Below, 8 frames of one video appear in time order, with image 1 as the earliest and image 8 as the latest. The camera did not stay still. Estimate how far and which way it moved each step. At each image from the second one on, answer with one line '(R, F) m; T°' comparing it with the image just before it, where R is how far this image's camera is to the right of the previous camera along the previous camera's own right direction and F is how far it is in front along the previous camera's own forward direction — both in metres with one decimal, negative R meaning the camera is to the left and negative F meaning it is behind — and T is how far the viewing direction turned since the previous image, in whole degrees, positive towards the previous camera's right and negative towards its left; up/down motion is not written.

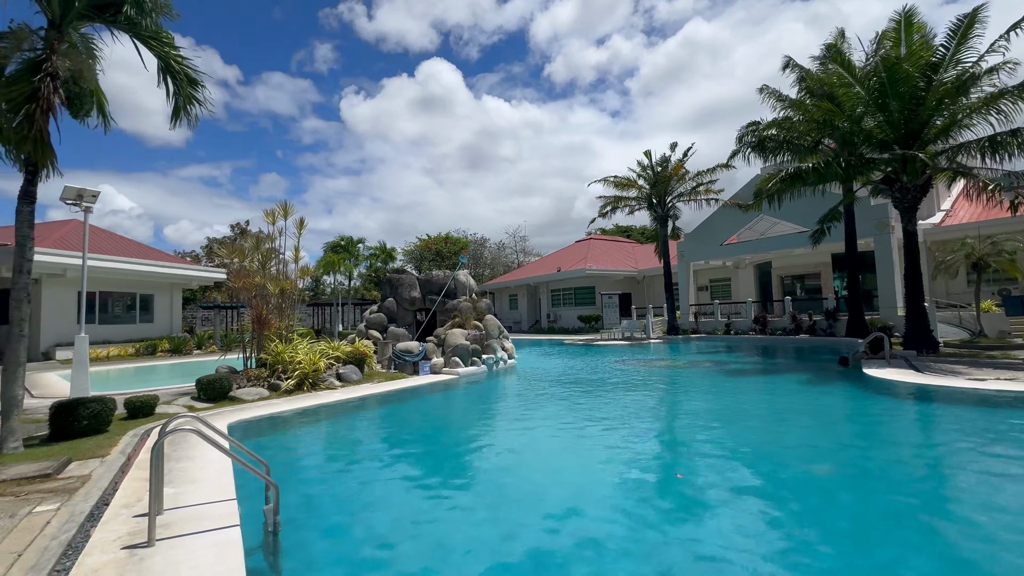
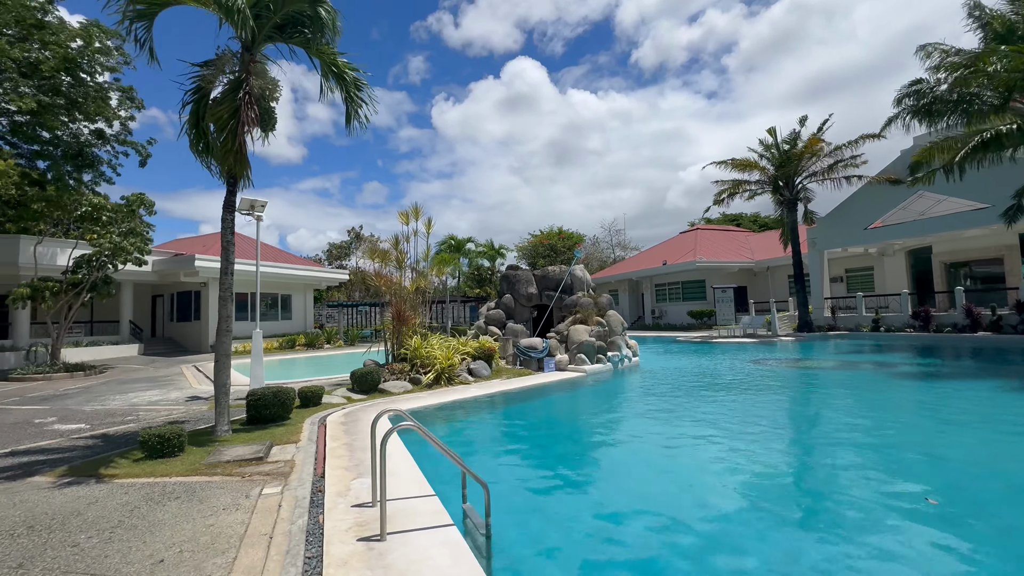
(-1.0, +0.2) m; -11°
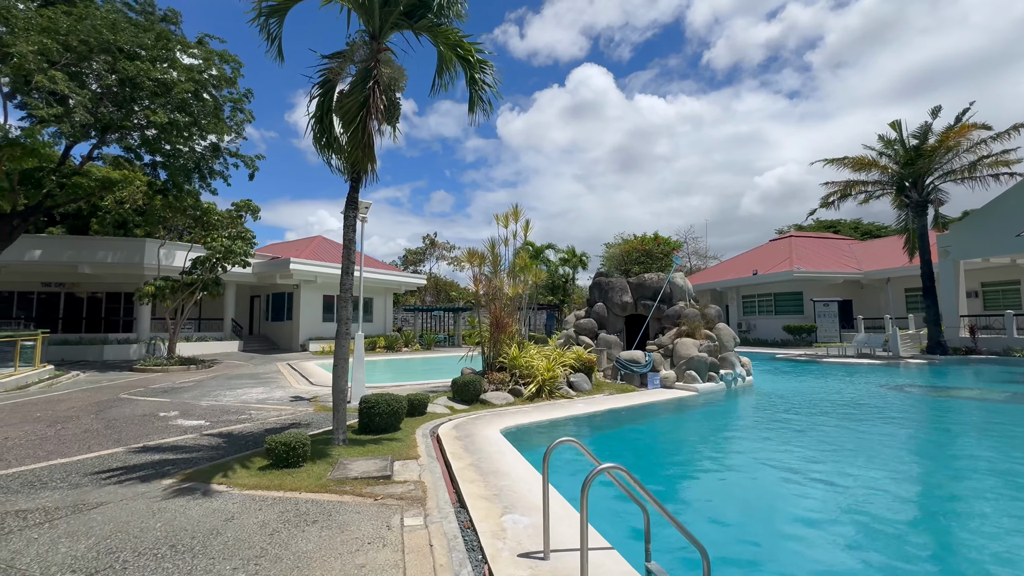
(-1.0, +0.7) m; -8°
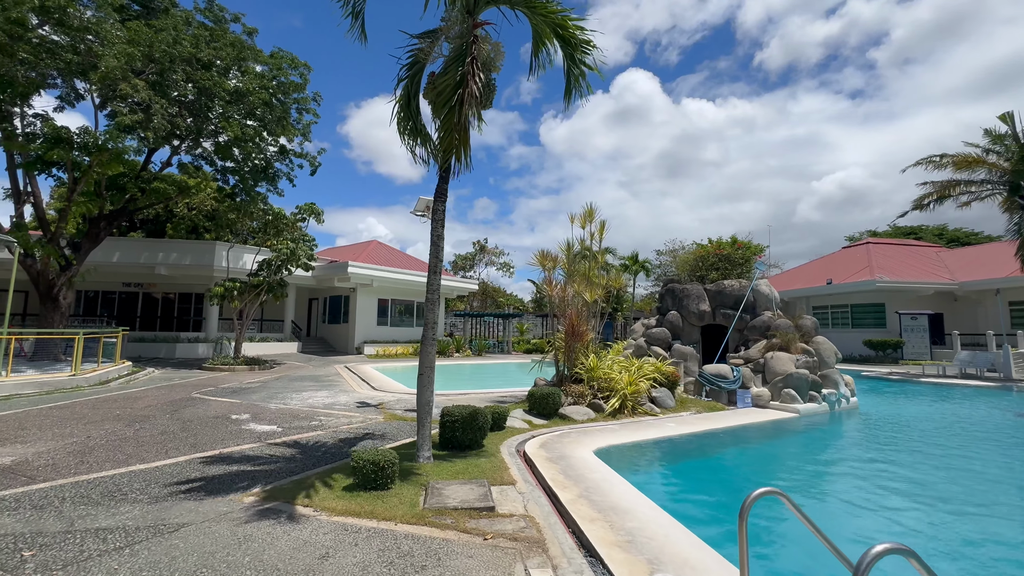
(-0.8, +0.7) m; -5°
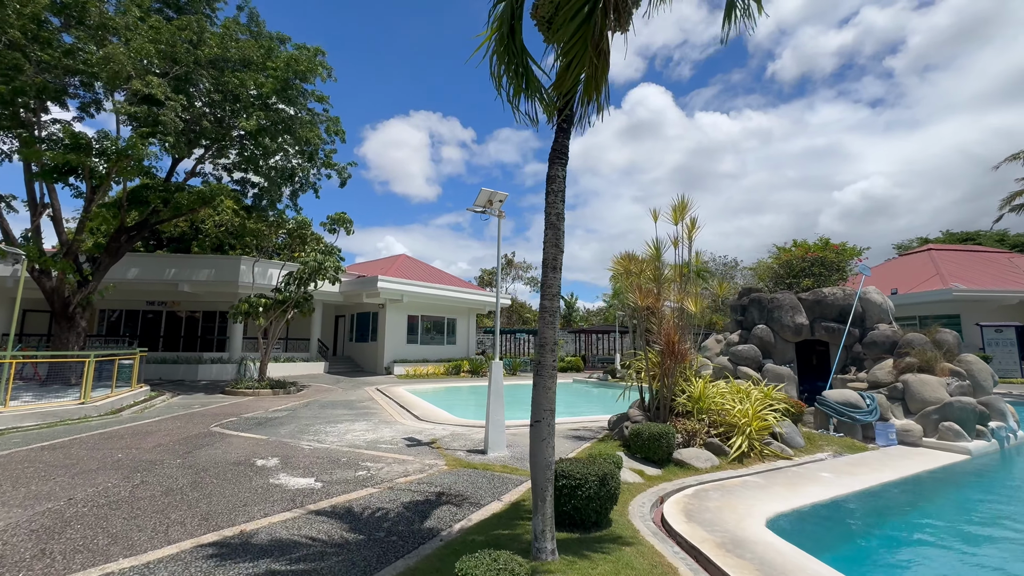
(-1.1, +1.7) m; -2°
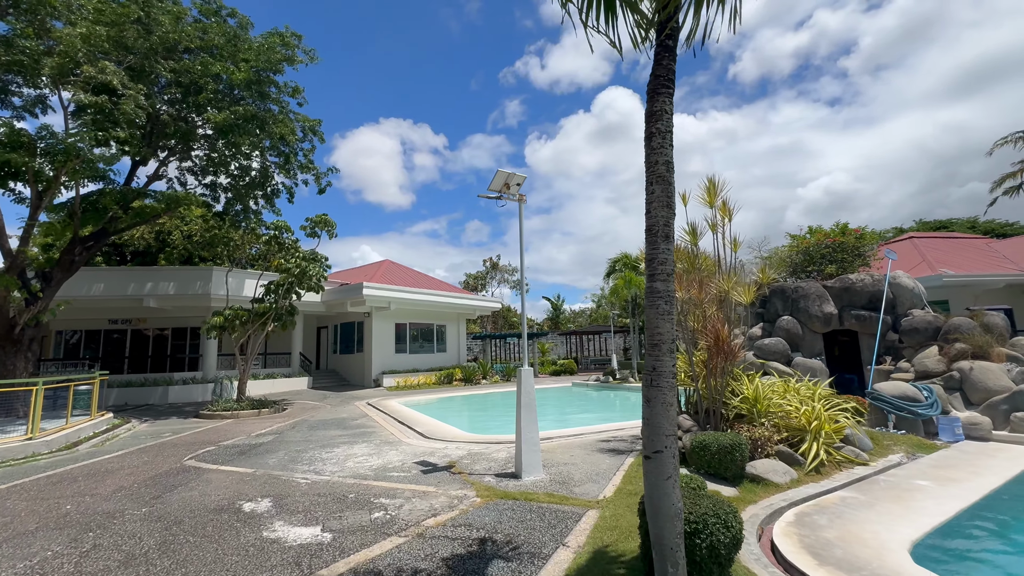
(-0.7, +1.1) m; +3°
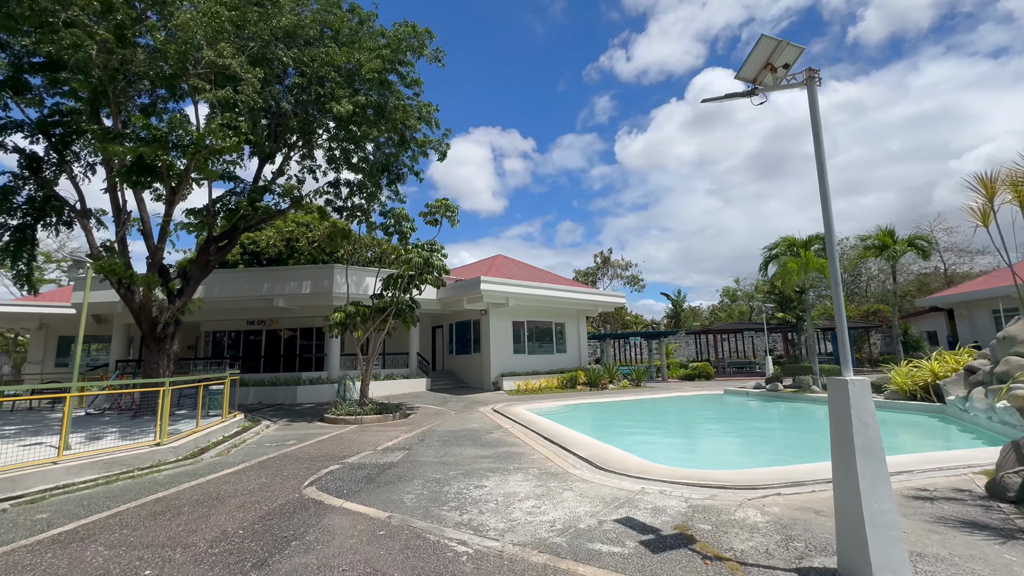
(-1.6, +2.5) m; -12°
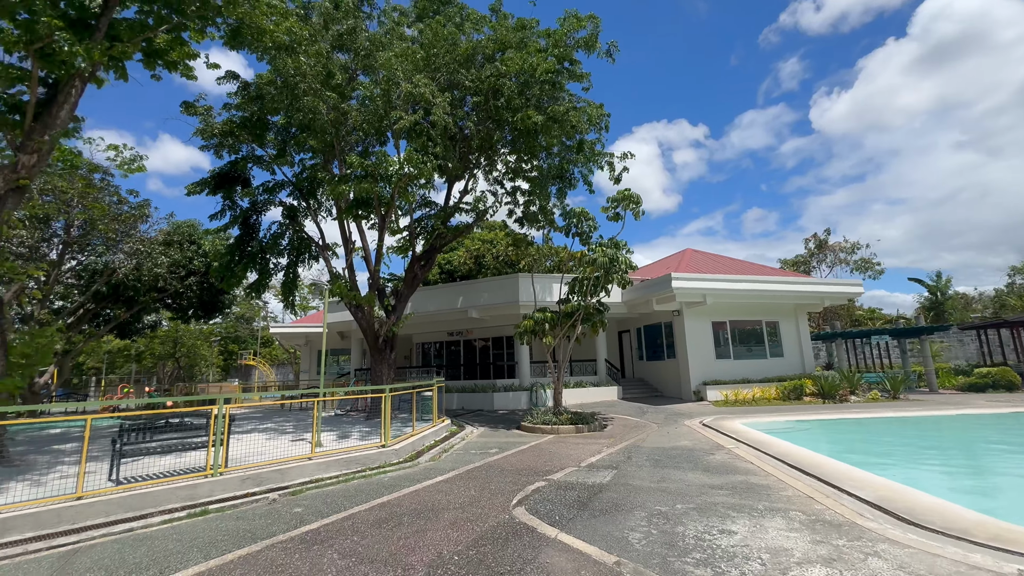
(-0.6, +0.9) m; -22°
